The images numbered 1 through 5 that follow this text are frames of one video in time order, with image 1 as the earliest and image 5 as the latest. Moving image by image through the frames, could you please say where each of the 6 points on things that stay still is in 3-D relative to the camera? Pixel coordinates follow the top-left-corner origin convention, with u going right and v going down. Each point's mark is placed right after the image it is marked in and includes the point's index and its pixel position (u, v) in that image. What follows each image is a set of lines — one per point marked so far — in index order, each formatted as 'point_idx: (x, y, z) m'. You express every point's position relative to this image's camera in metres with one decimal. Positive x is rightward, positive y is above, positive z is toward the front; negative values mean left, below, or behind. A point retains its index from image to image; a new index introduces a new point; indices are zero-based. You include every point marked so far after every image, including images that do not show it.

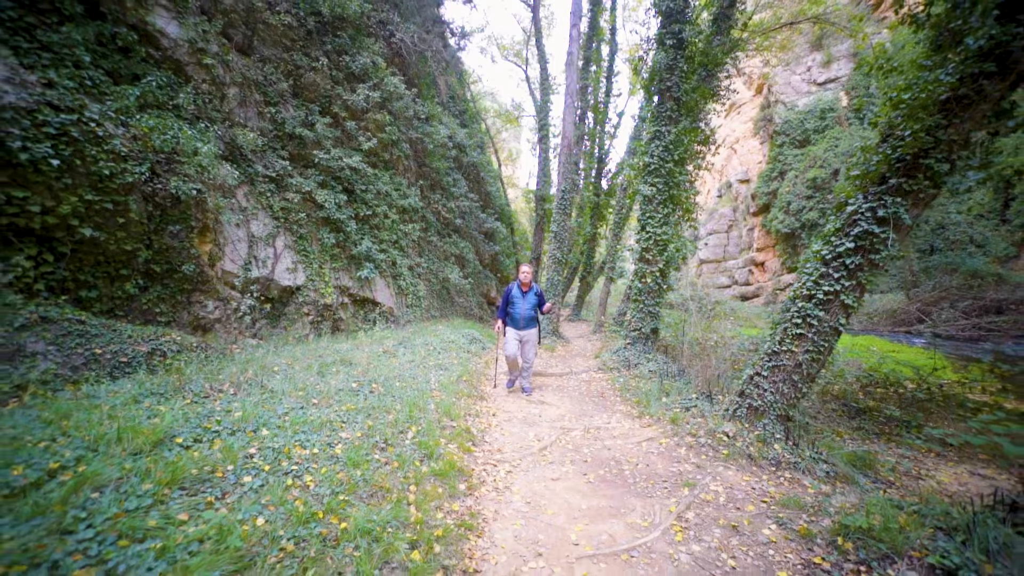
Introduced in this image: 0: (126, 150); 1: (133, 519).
0: (-4.7, +1.7, +5.2) m
1: (-2.0, -1.2, +2.3) m
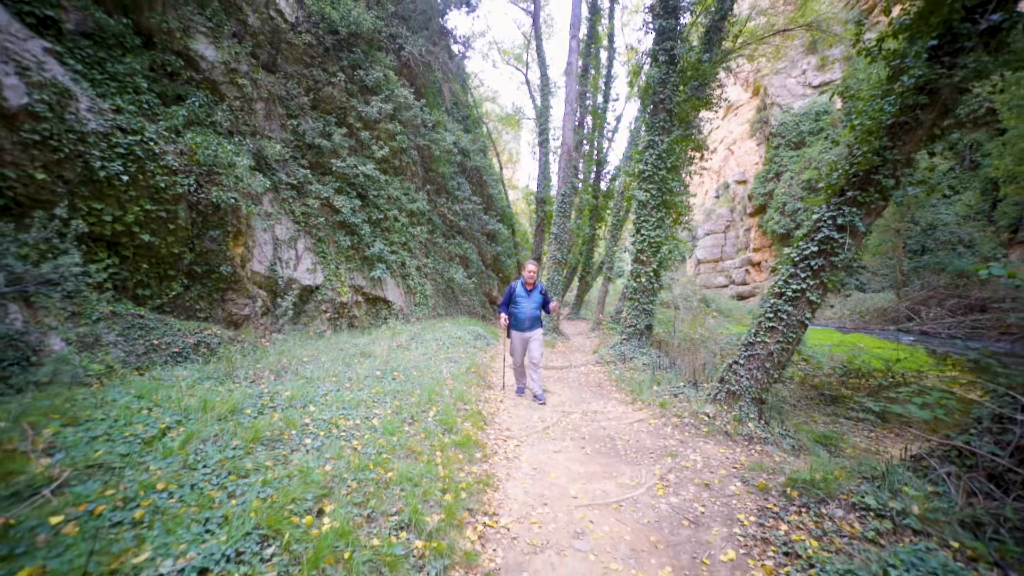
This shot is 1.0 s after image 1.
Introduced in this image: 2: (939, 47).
0: (-4.6, +1.7, +5.9) m
1: (-1.9, -1.2, +2.9) m
2: (+4.4, +2.5, +4.5) m
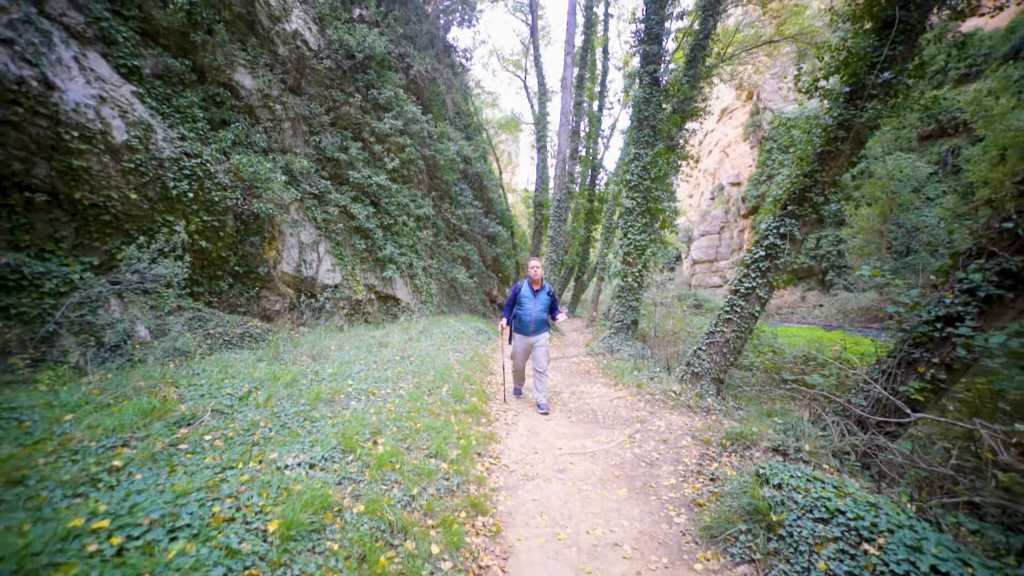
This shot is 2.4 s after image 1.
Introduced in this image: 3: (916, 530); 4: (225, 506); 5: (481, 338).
0: (-4.6, +1.7, +7.0) m
1: (-1.9, -1.2, +4.0) m
2: (+4.4, +2.5, +5.5) m
3: (+2.3, -1.4, +2.5) m
4: (-1.5, -1.1, +2.2) m
5: (-0.8, -1.3, +11.2) m
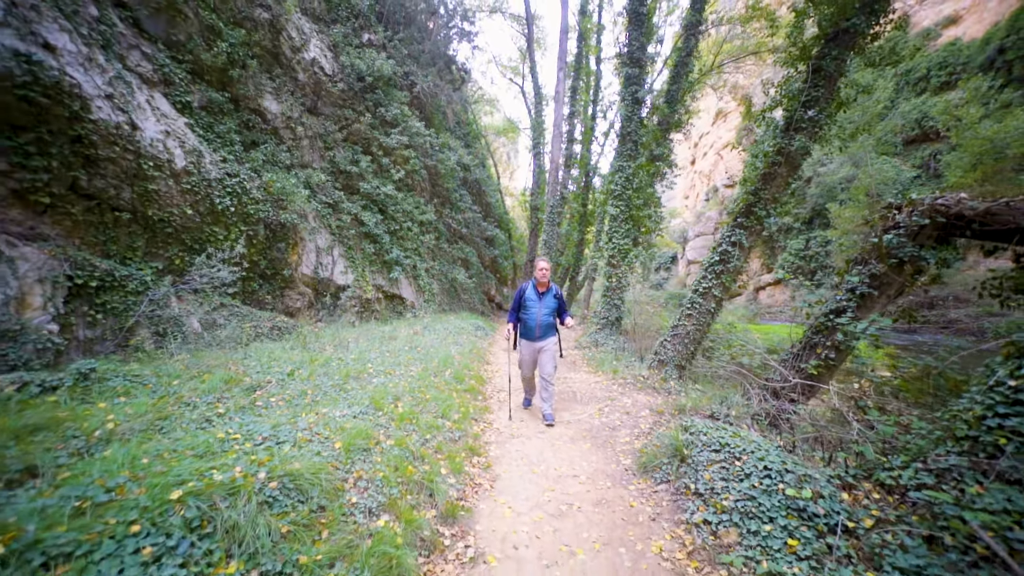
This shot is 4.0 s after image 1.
0: (-4.7, +1.7, +8.1) m
1: (-2.0, -1.2, +5.2) m
2: (+4.3, +2.5, +6.7) m
3: (+2.2, -1.4, +3.6) m
4: (-1.6, -1.1, +3.4) m
5: (-1.0, -1.3, +12.3) m
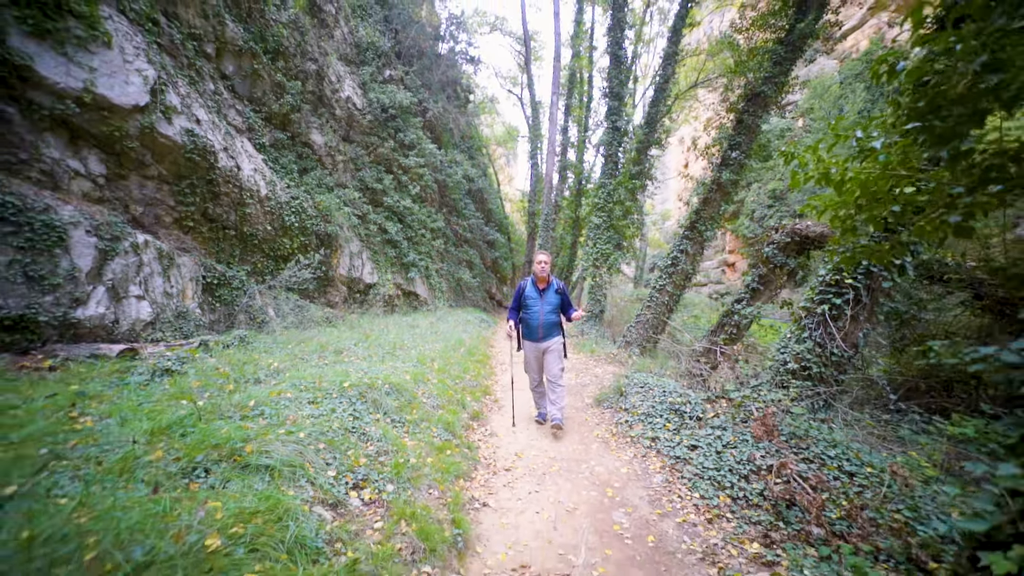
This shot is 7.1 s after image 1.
0: (-4.8, +1.8, +10.2) m
1: (-2.0, -1.1, +7.3) m
2: (+4.2, +2.6, +8.8) m
3: (+2.2, -1.3, +5.7) m
4: (-1.6, -1.1, +5.5) m
5: (-1.0, -1.2, +14.5) m
